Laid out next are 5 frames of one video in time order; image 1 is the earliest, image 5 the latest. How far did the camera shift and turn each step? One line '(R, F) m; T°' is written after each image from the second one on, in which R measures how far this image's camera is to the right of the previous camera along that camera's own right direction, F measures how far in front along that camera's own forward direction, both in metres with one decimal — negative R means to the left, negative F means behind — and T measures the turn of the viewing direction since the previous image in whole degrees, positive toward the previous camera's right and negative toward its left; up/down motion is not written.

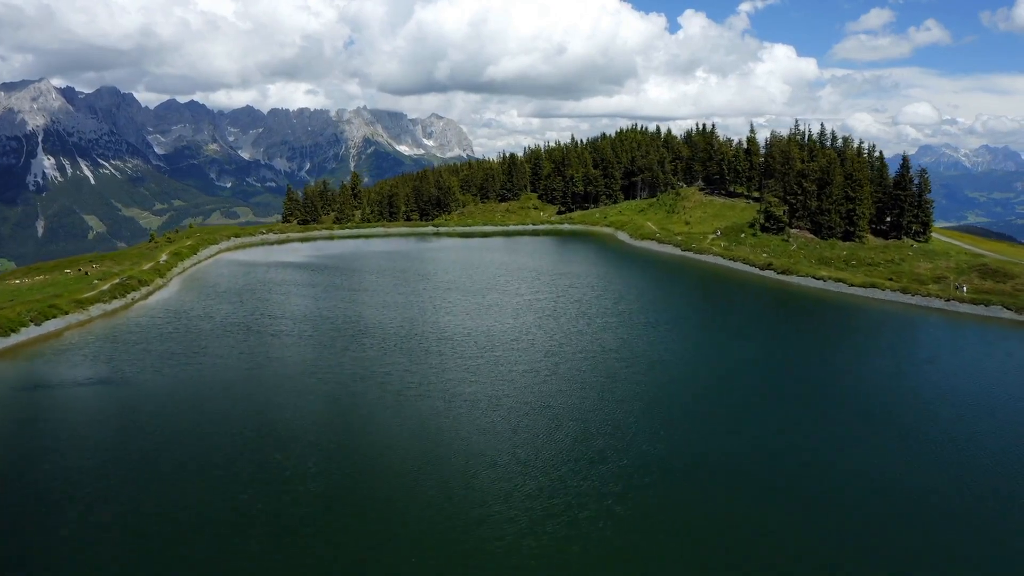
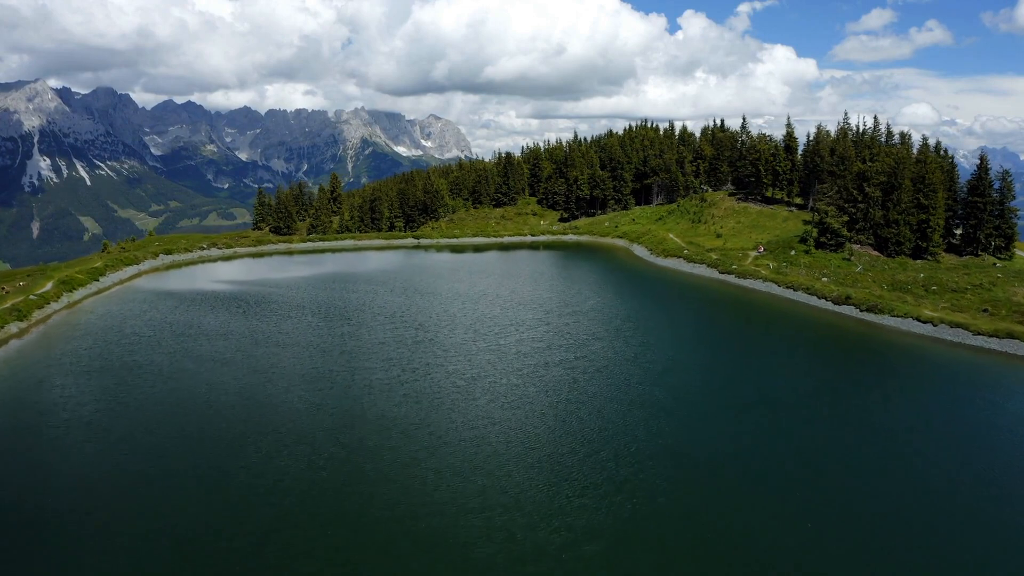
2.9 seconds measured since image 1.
(+0.4, +13.2) m; 0°
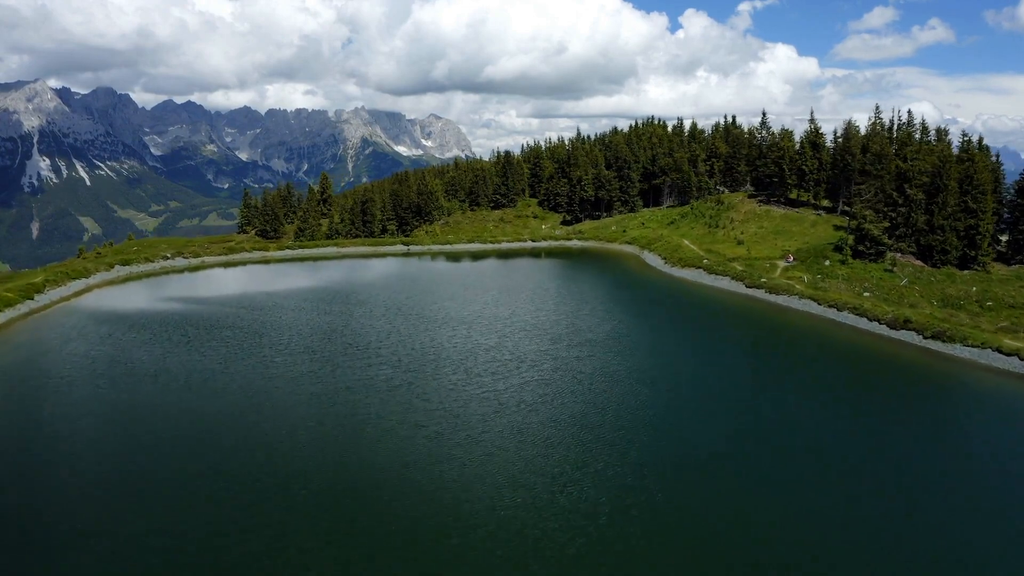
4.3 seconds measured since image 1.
(+0.2, +6.1) m; 0°
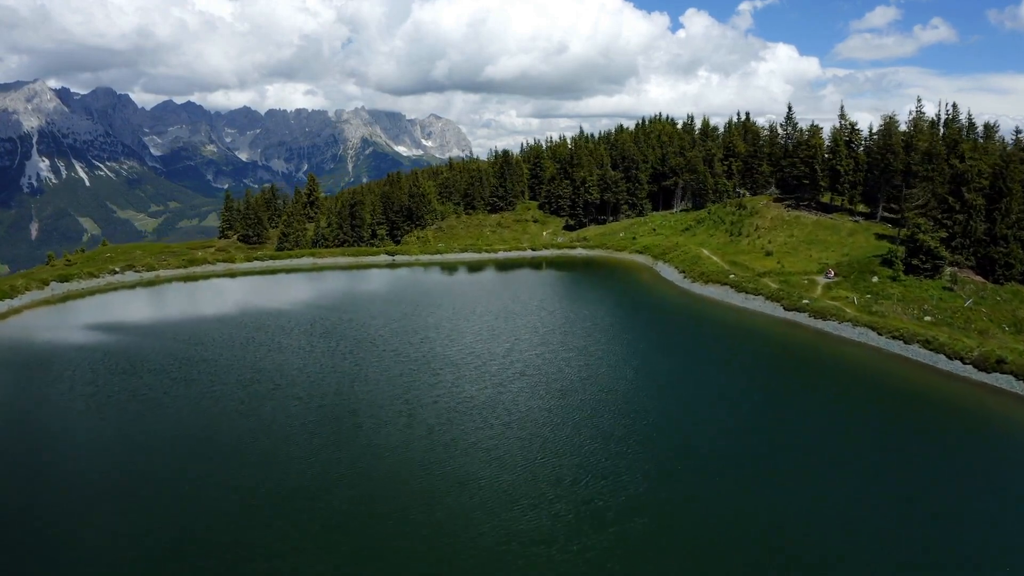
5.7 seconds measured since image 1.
(+0.3, +6.8) m; 0°
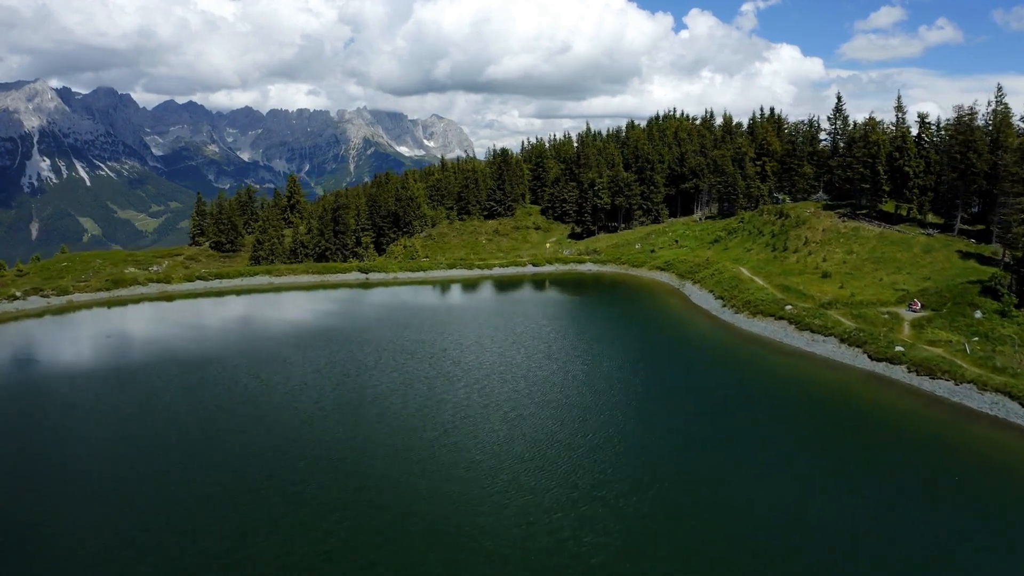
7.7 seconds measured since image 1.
(+0.4, +9.4) m; 0°
